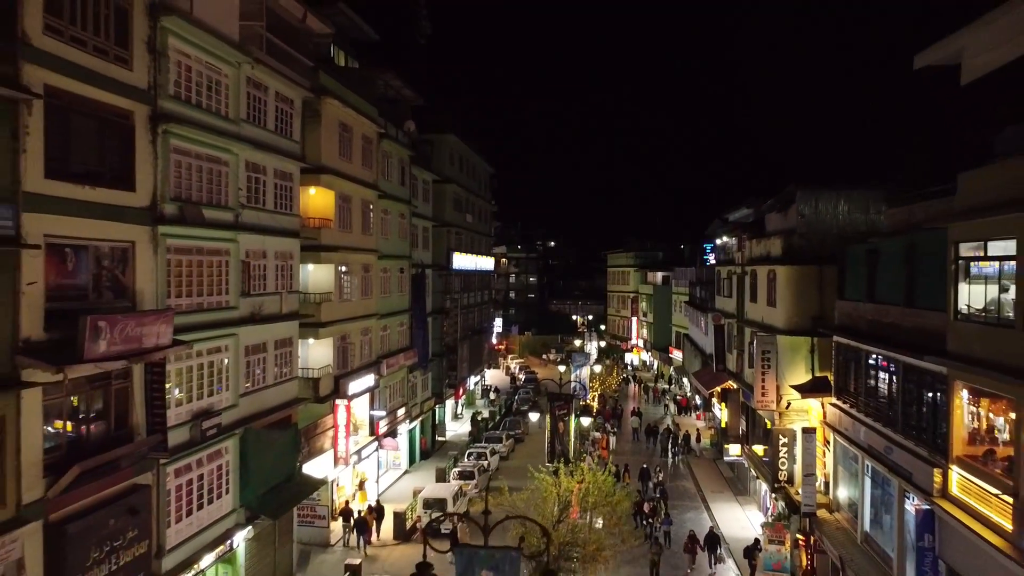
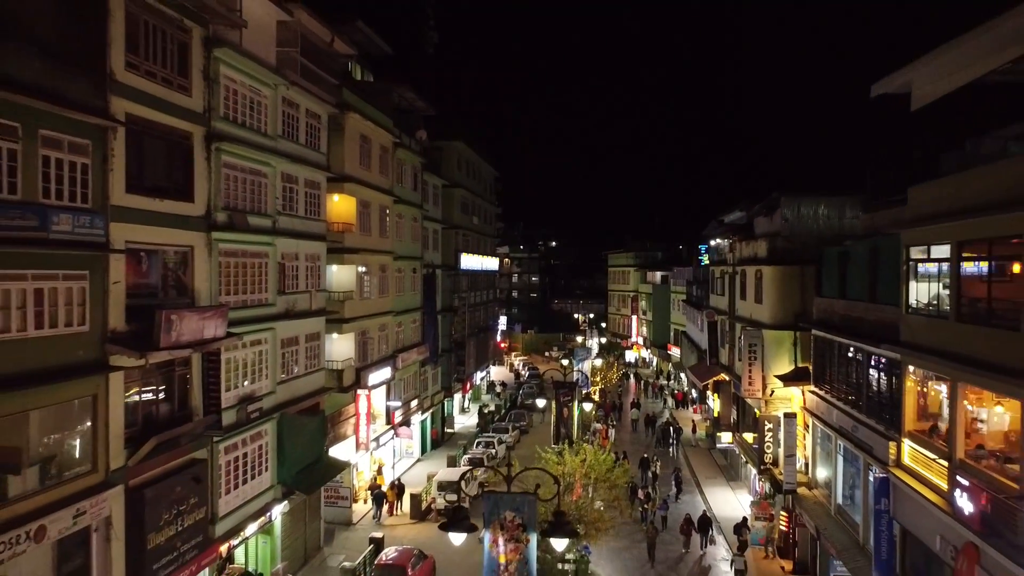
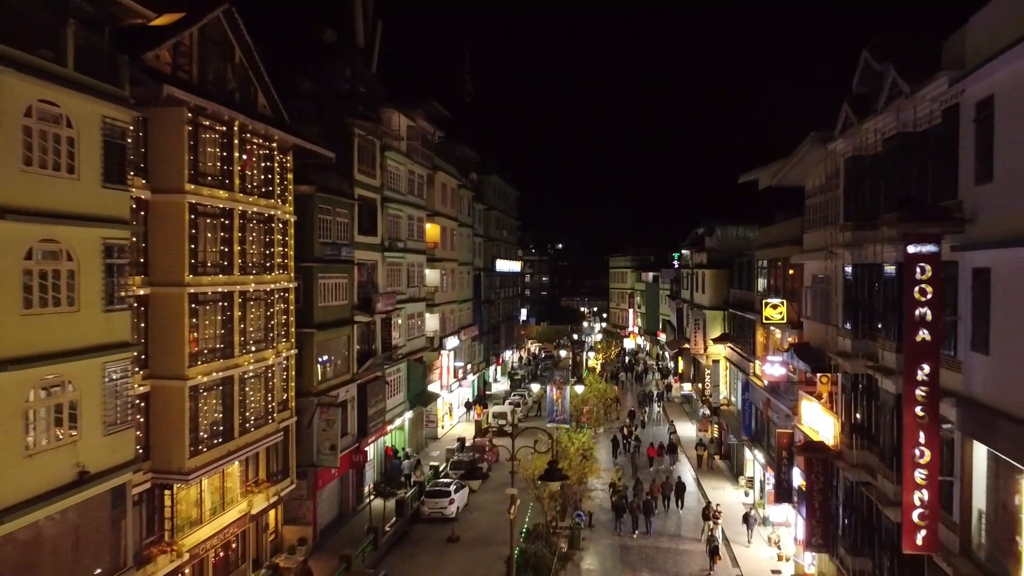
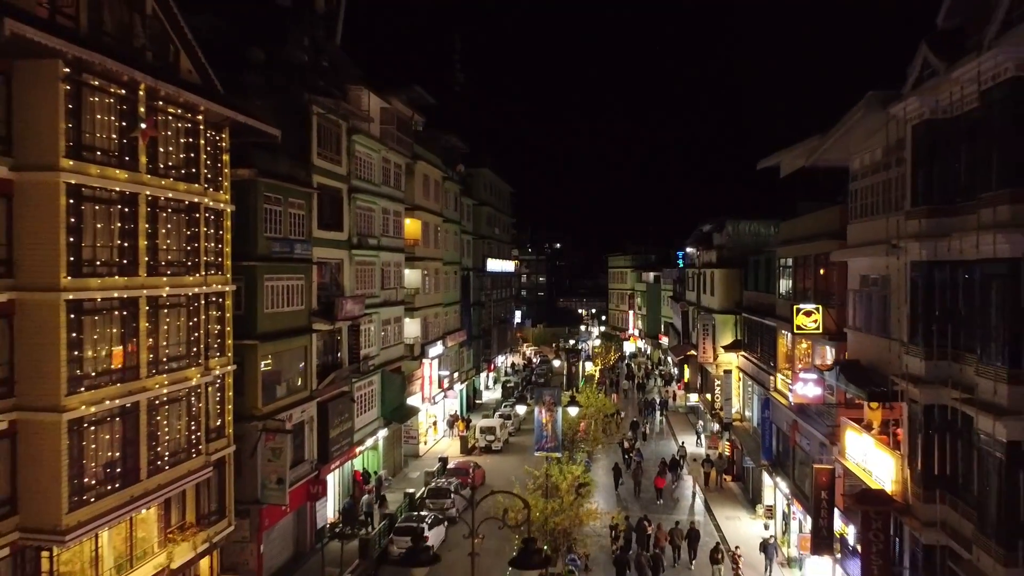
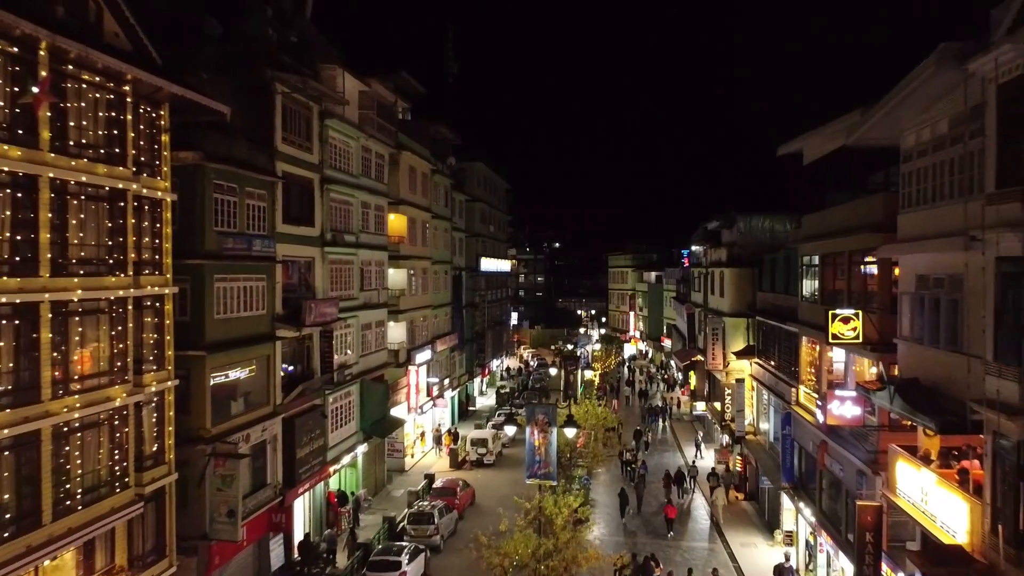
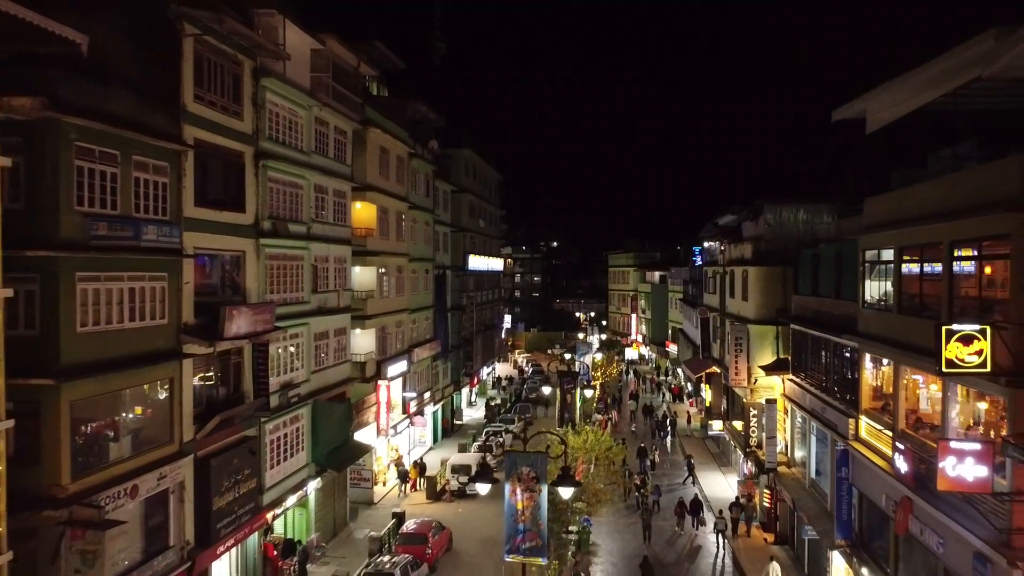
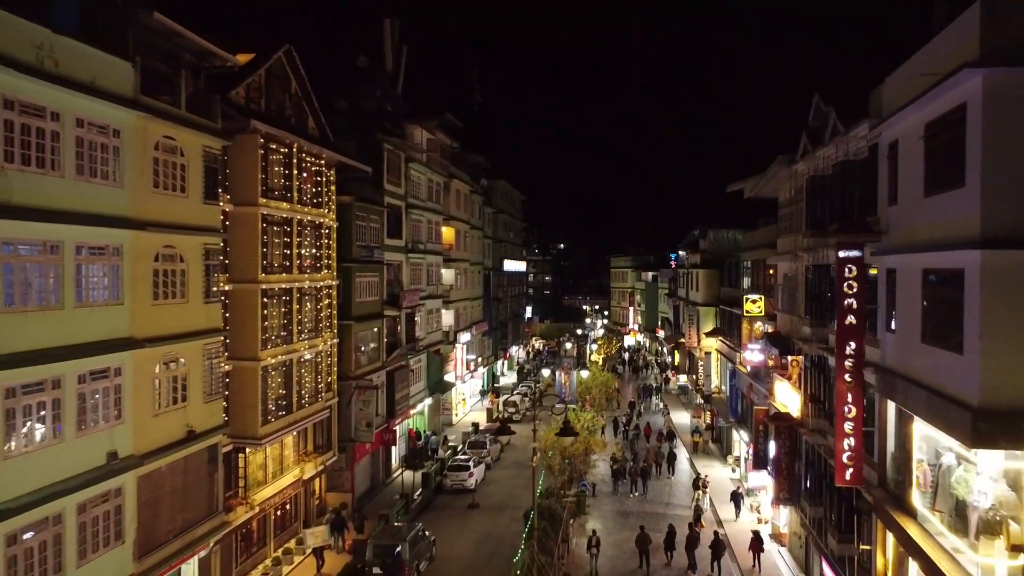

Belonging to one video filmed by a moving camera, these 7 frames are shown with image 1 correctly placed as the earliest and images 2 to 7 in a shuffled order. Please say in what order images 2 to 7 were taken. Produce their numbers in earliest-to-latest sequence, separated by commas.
2, 6, 5, 4, 3, 7
